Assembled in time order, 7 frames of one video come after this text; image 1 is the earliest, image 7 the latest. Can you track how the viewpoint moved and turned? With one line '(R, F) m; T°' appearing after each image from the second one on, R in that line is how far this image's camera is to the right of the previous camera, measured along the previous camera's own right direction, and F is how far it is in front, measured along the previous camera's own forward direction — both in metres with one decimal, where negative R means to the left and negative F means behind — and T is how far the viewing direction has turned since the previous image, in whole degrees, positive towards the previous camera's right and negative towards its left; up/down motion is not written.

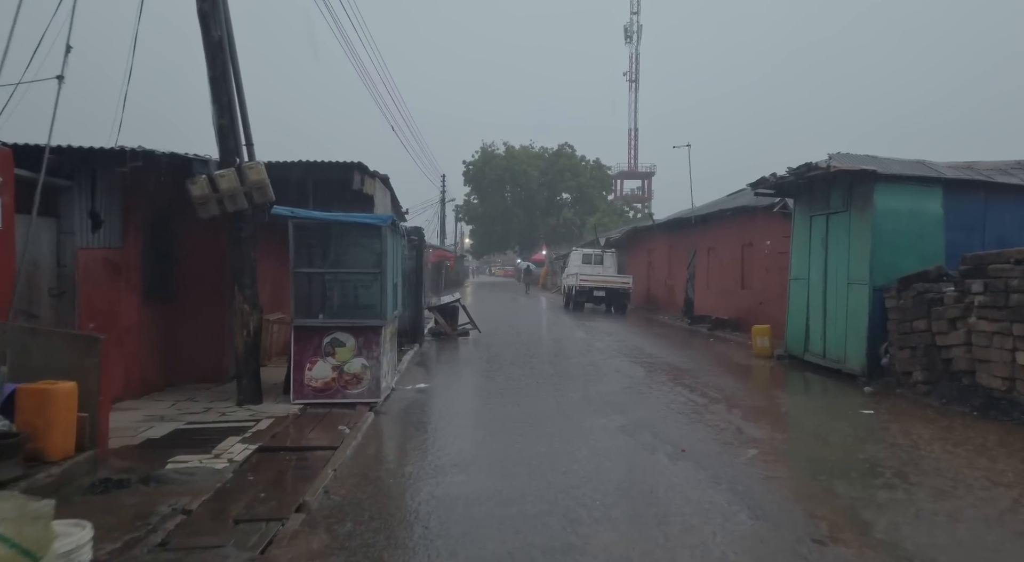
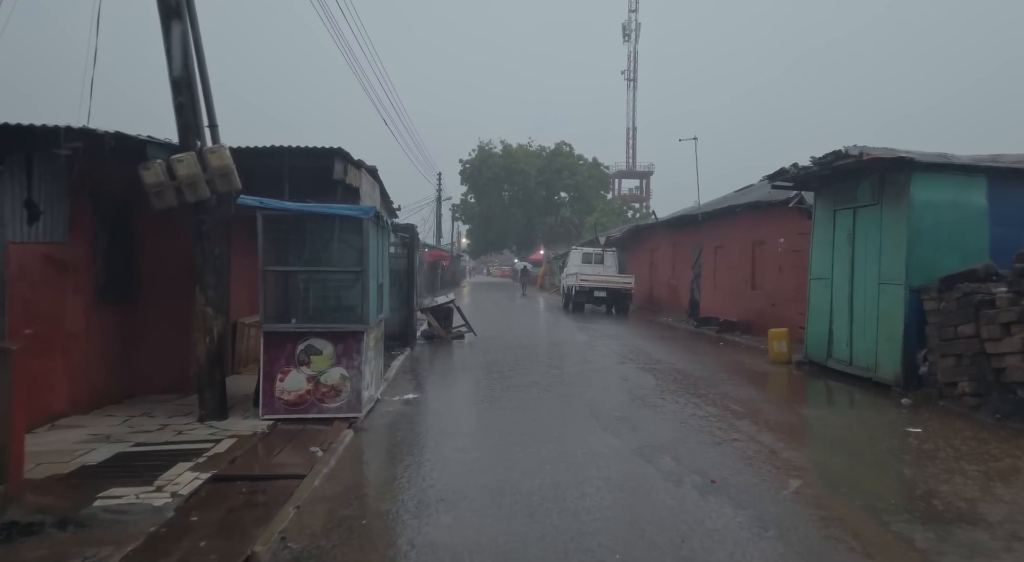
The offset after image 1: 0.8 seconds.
(0.0, +0.9) m; 0°
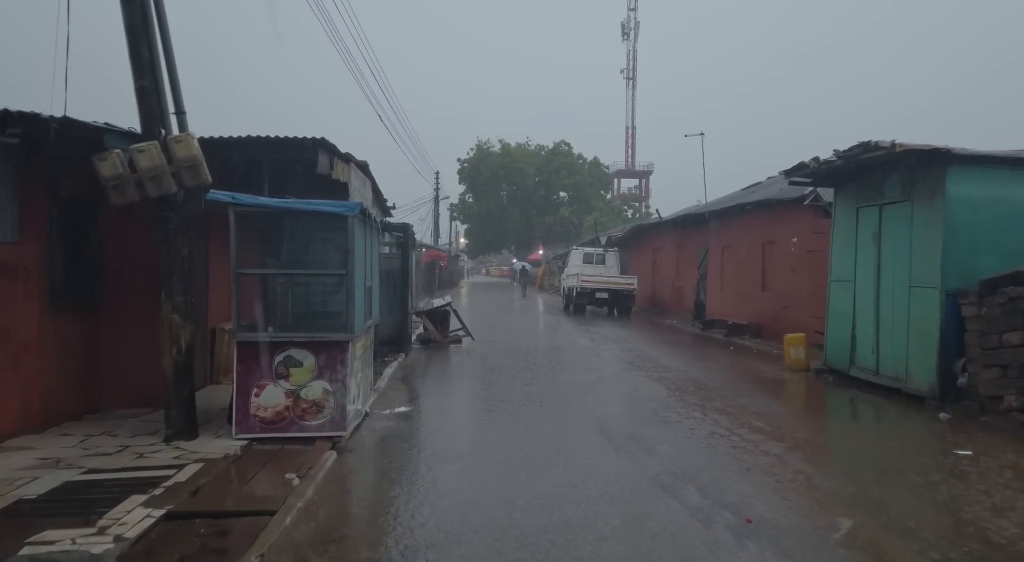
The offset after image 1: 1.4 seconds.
(0.0, +0.7) m; 0°
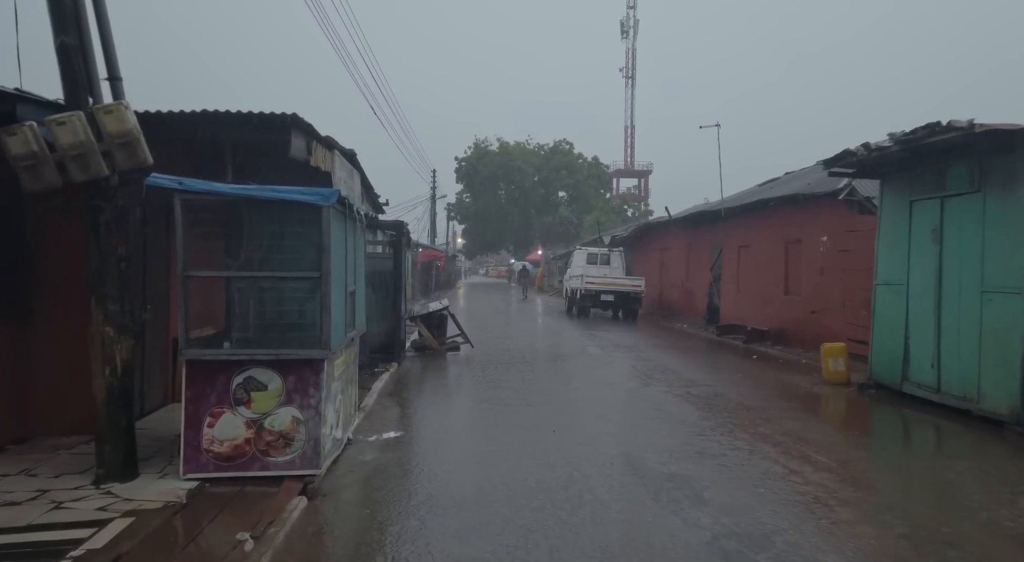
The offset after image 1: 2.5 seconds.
(-0.1, +1.2) m; 0°
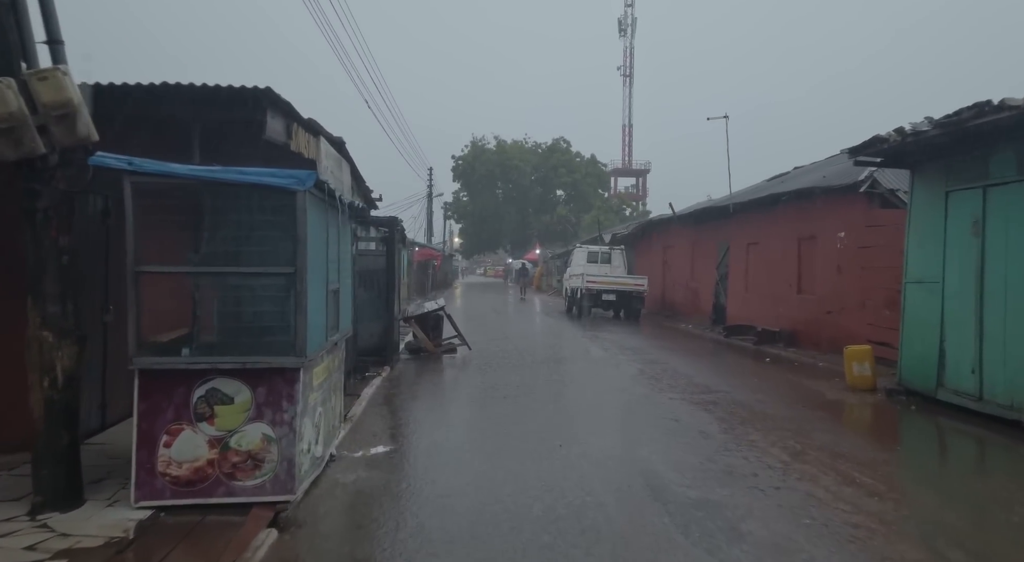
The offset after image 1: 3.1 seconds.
(-0.1, +0.7) m; 0°
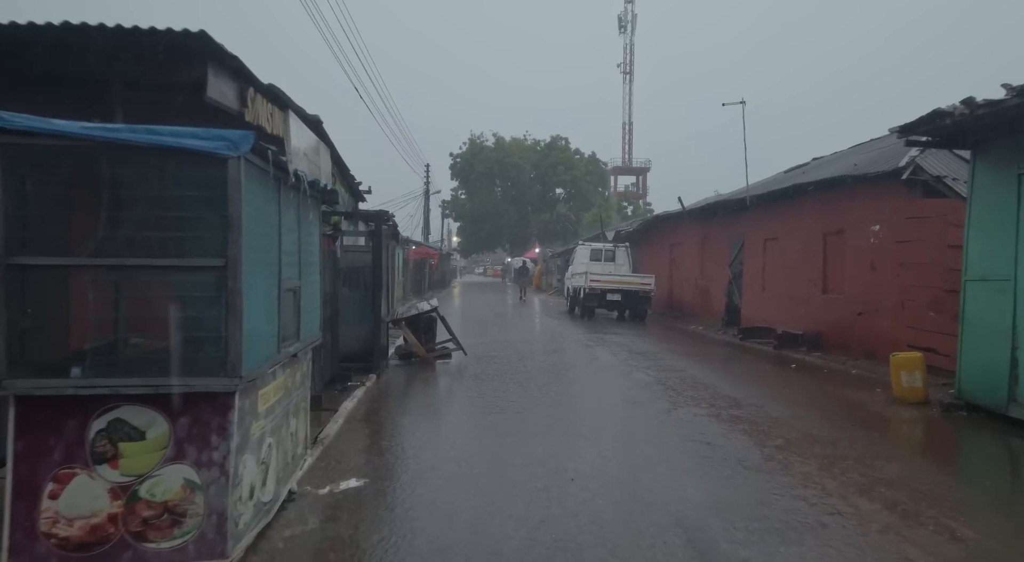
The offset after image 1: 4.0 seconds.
(0.0, +1.1) m; 0°
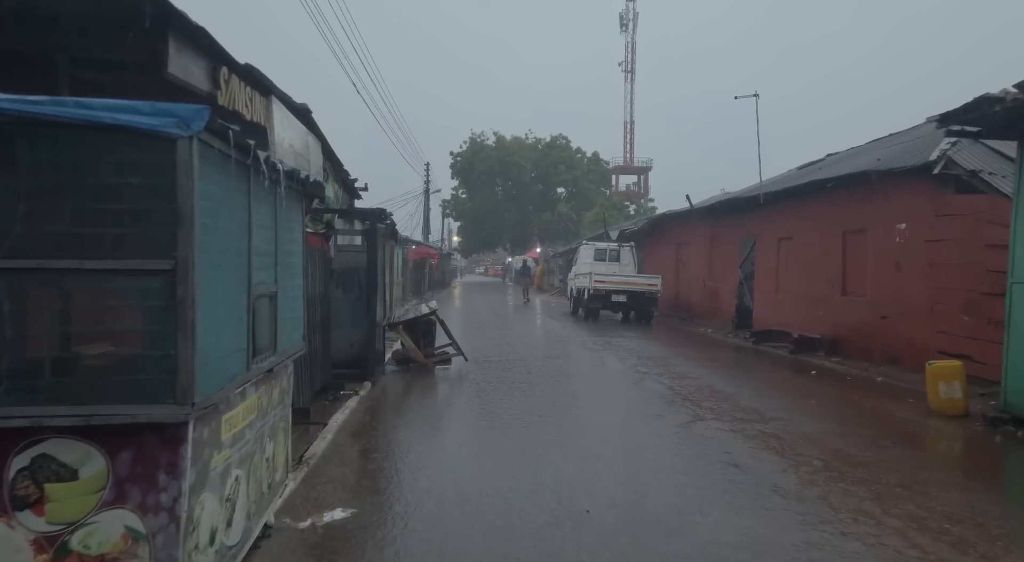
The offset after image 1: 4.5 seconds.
(0.0, +0.6) m; 0°
